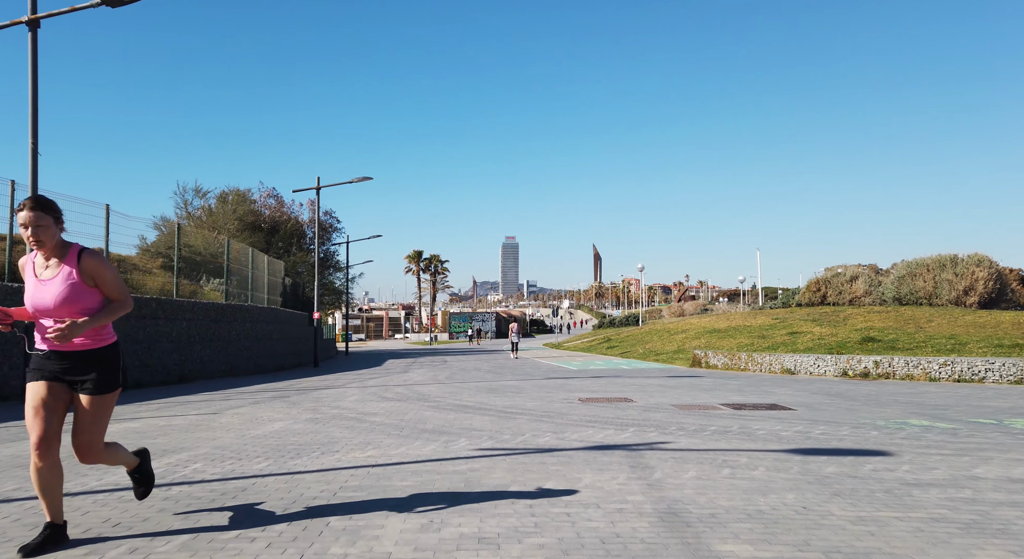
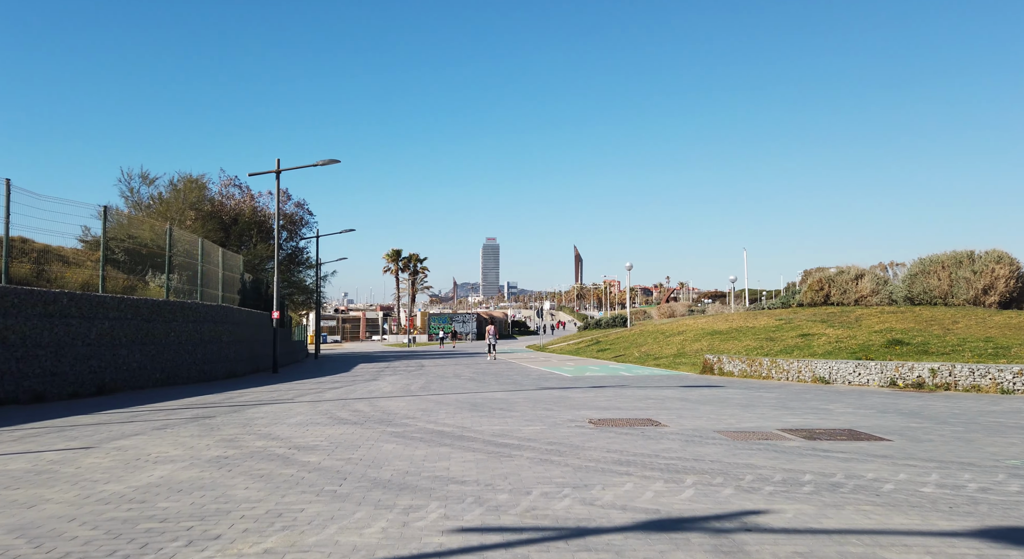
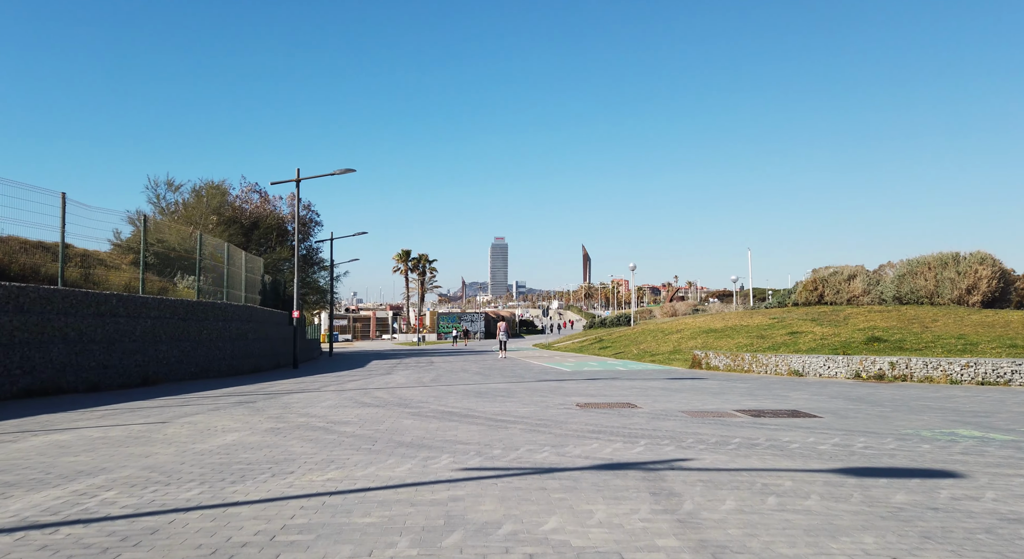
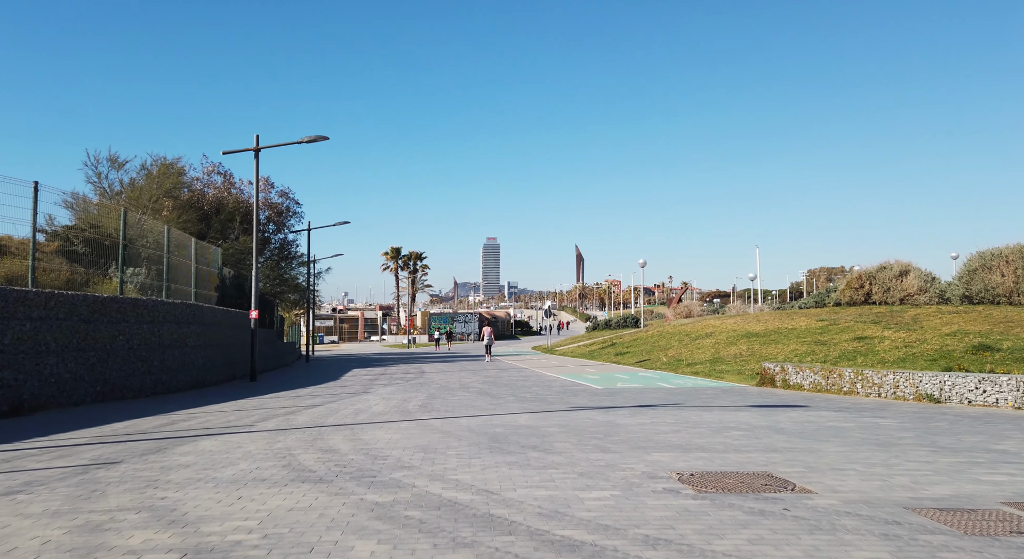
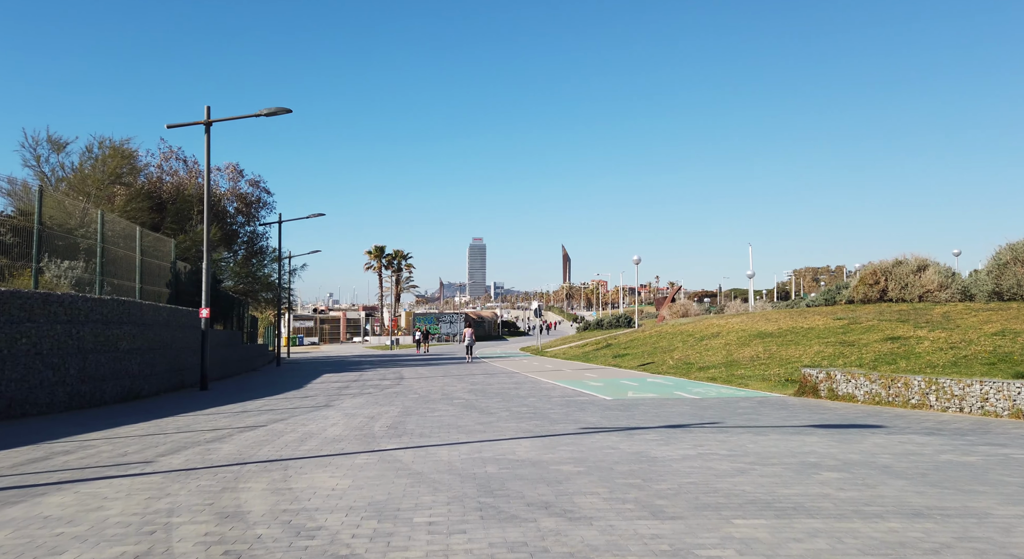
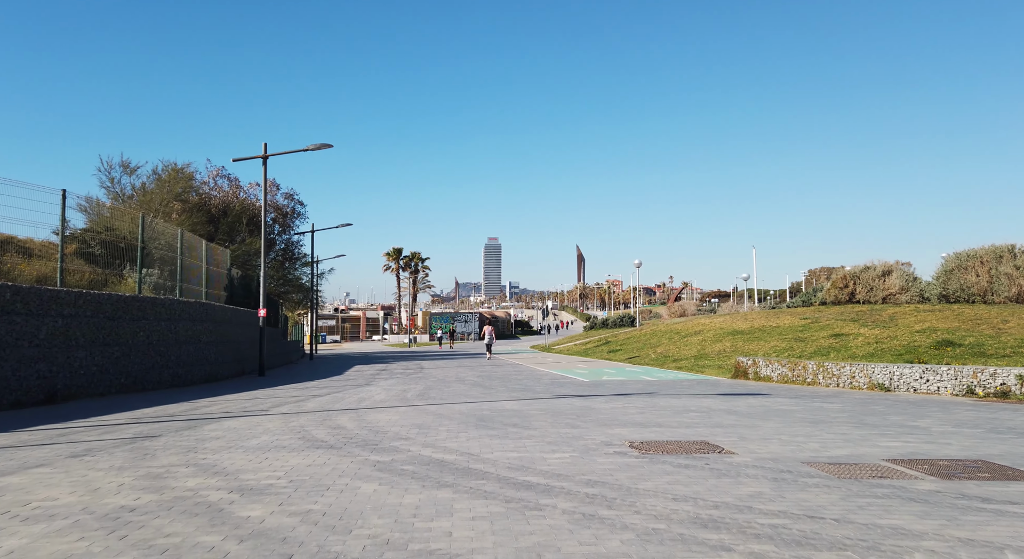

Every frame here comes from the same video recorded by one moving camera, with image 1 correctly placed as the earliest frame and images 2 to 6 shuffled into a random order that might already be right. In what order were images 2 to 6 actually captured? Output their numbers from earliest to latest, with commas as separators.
3, 2, 6, 4, 5
